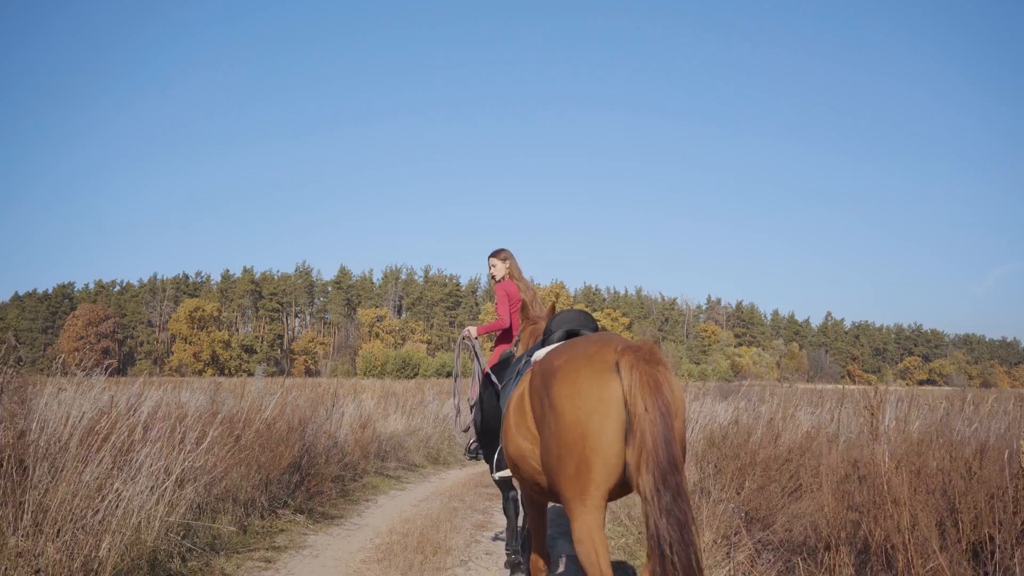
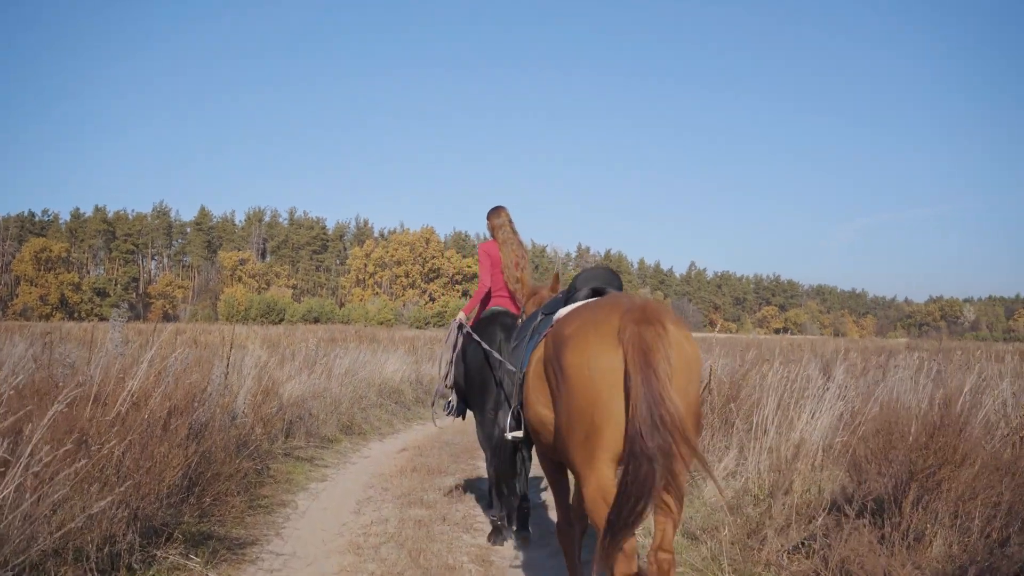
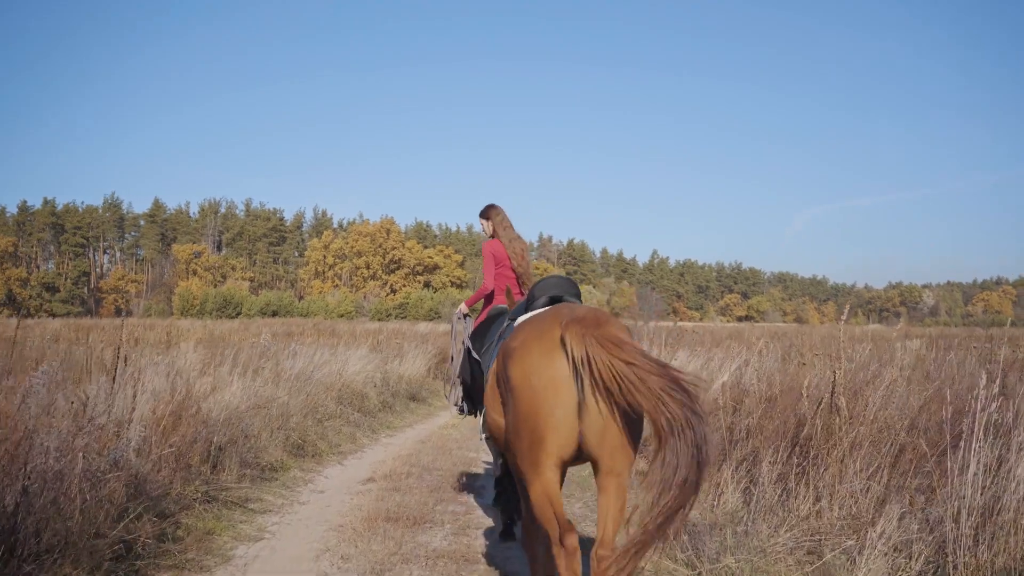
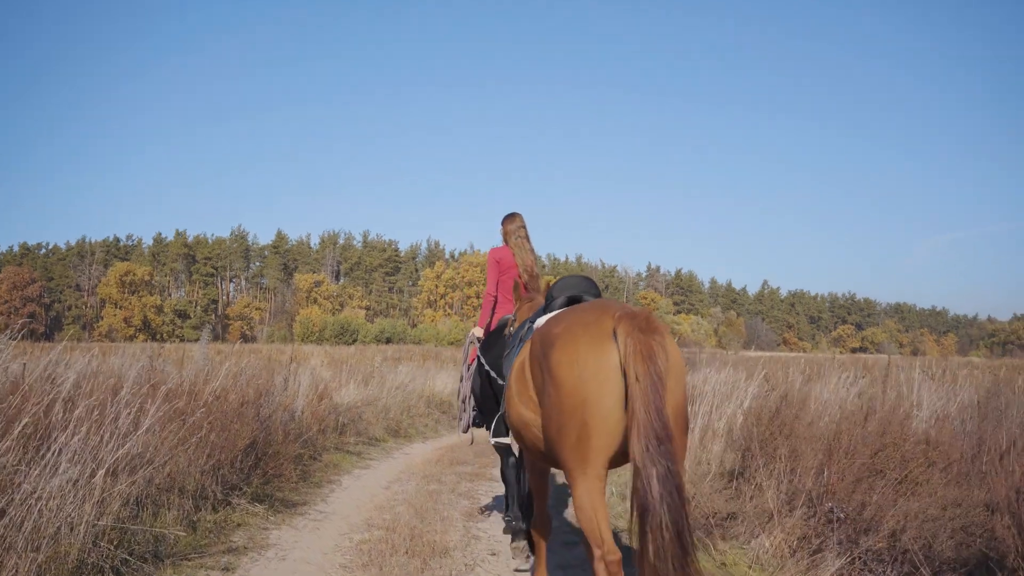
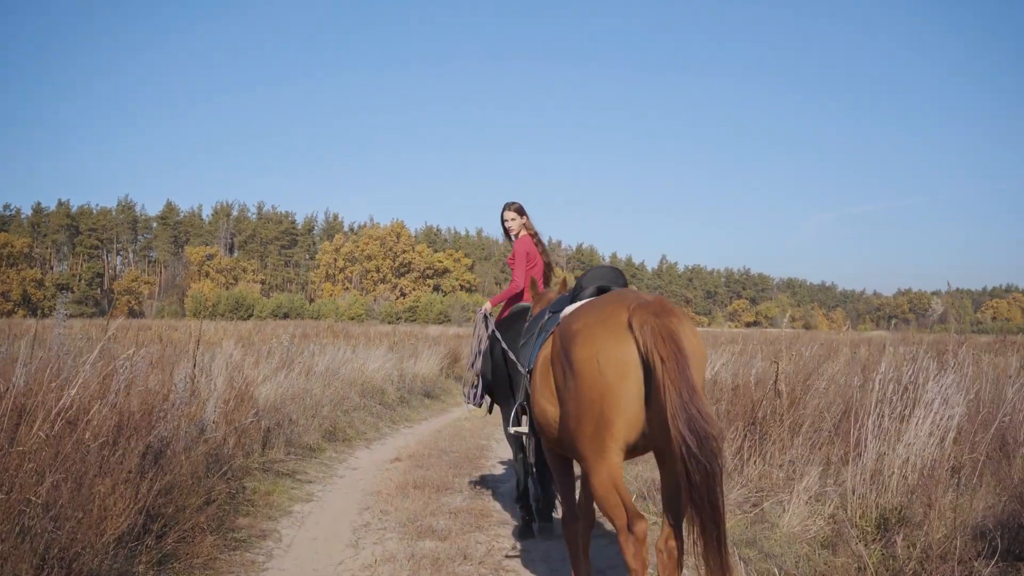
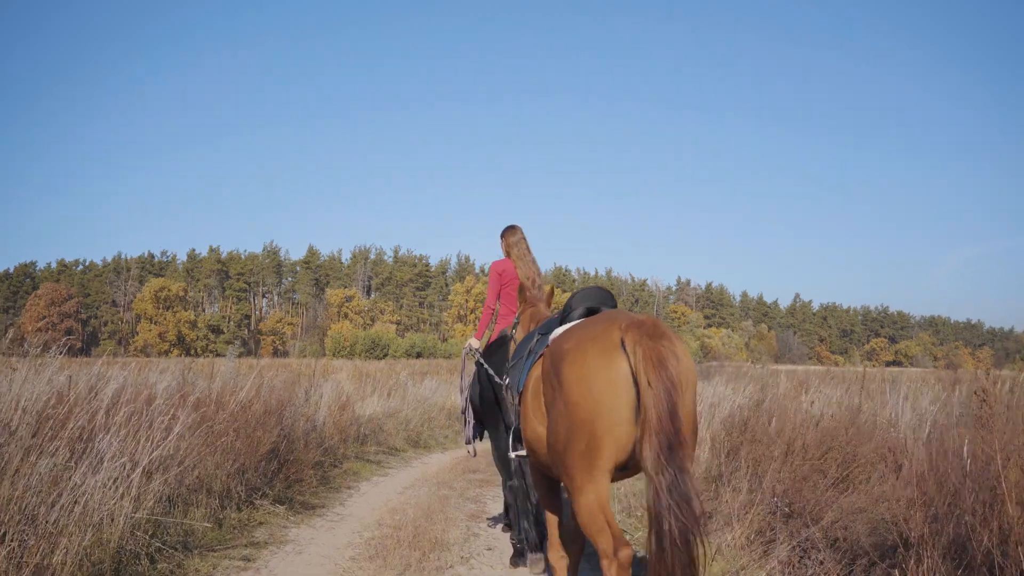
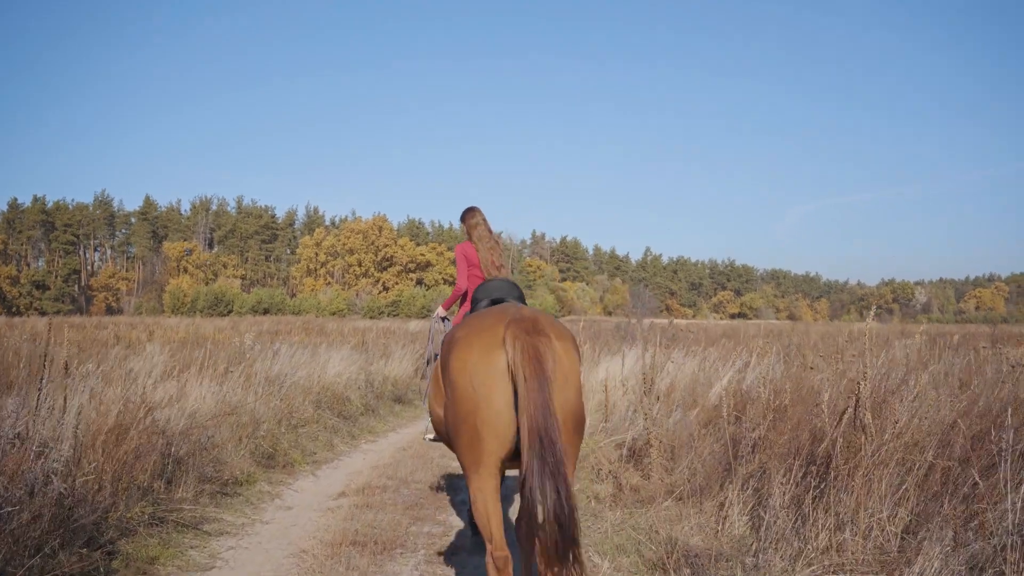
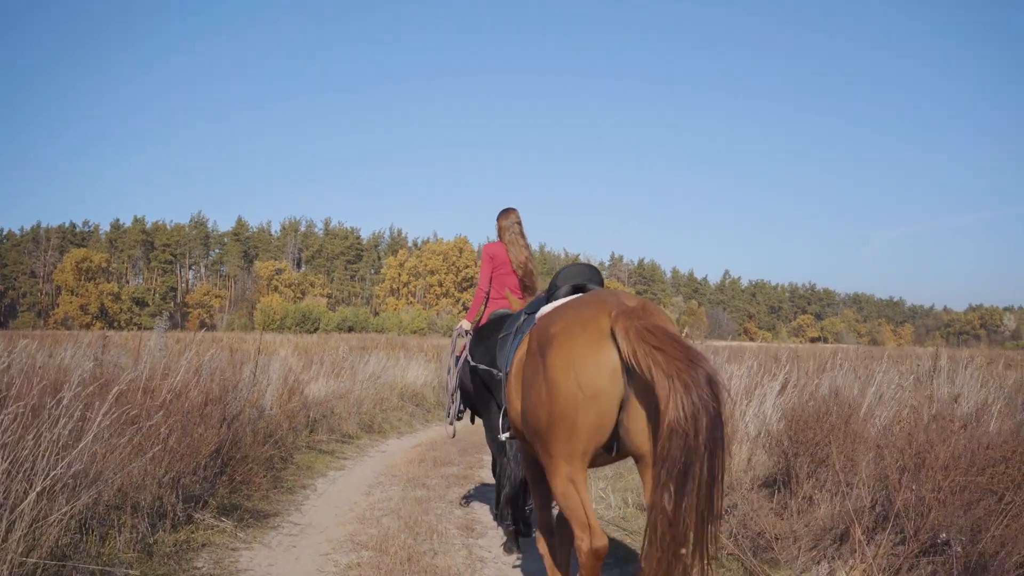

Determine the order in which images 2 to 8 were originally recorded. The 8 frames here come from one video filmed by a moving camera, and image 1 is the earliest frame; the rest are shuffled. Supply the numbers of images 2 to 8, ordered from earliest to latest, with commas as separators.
6, 4, 8, 2, 5, 3, 7
